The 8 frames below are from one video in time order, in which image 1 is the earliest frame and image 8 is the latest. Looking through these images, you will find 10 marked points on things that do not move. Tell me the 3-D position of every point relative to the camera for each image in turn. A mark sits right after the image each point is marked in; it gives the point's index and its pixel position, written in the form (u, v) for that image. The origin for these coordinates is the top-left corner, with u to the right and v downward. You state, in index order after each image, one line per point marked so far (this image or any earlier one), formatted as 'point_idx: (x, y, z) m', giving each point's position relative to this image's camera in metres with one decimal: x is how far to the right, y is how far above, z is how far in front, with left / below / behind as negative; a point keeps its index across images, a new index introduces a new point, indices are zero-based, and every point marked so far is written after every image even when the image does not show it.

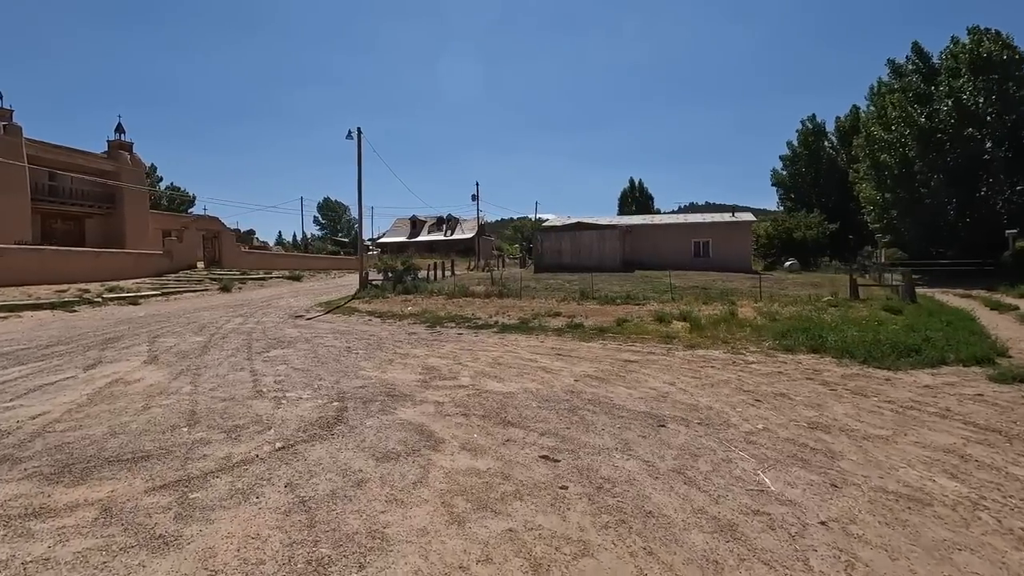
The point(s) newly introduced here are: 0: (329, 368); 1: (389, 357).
0: (-2.9, -1.3, +8.4) m
1: (-2.2, -1.3, +9.6) m
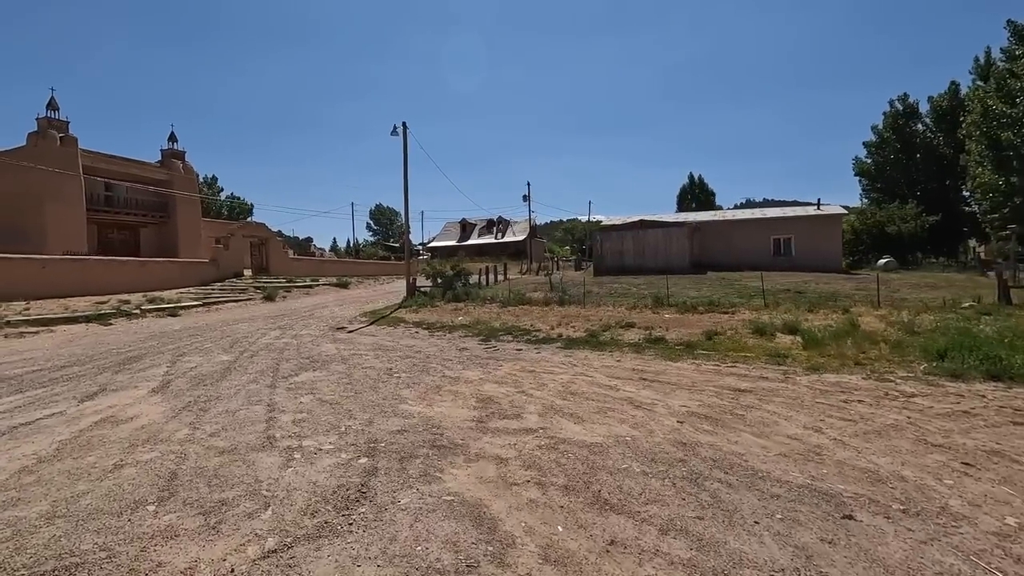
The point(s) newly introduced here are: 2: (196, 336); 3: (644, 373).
0: (-1.9, -1.4, +6.8) m
1: (-1.1, -1.4, +8.0) m
2: (-7.2, -1.1, +12.2) m
3: (+2.1, -1.4, +8.5) m
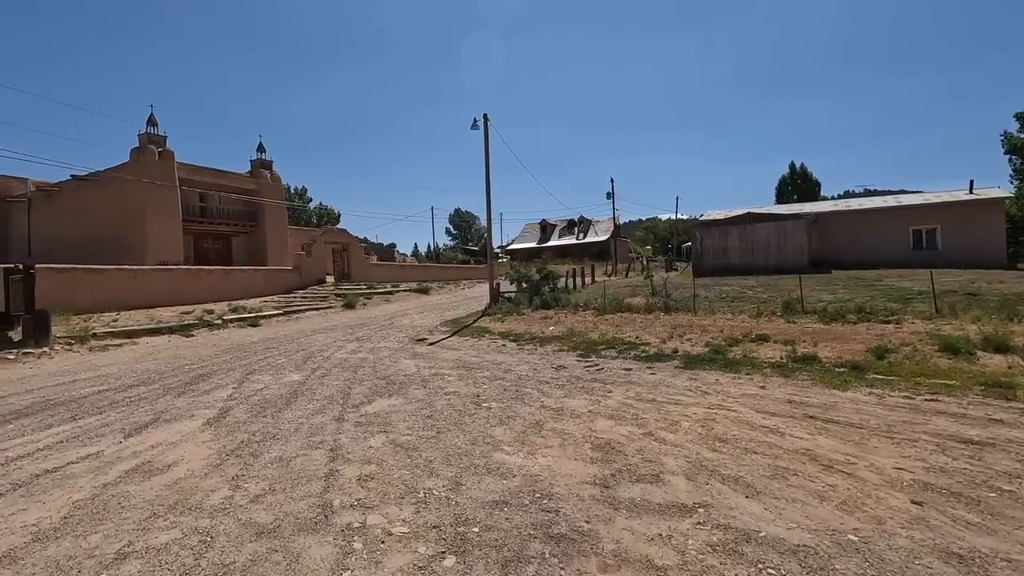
0: (-0.7, -1.6, +5.3) m
1: (+0.3, -1.5, +6.3) m
2: (-5.1, -1.3, +11.4) m
3: (+3.5, -1.4, +6.4) m
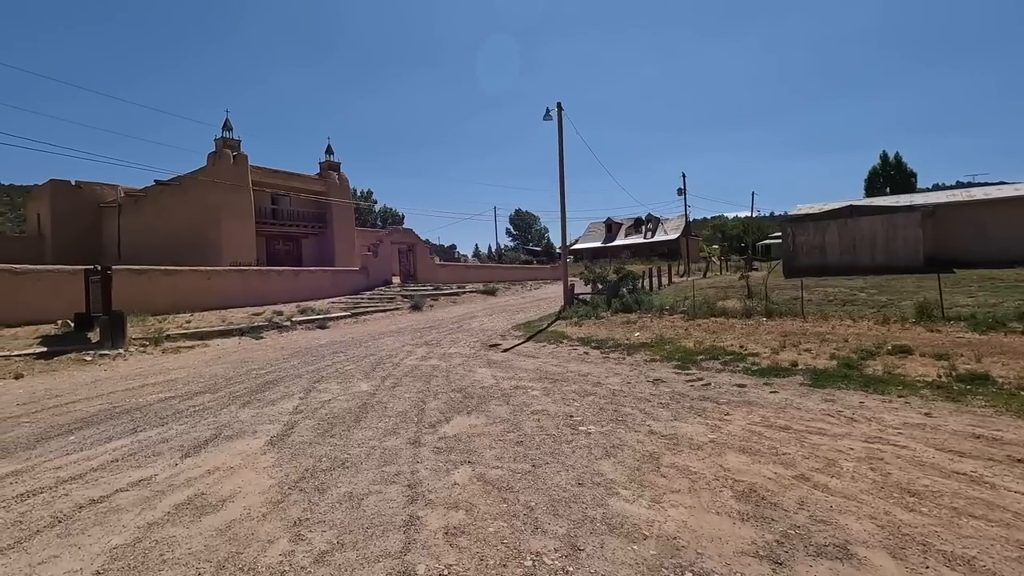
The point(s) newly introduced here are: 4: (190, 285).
0: (+0.3, -1.6, +4.2) m
1: (+1.3, -1.6, +5.2) m
2: (-3.5, -1.3, +10.8) m
3: (+4.6, -1.5, +4.9) m
4: (-9.1, +0.1, +15.2) m
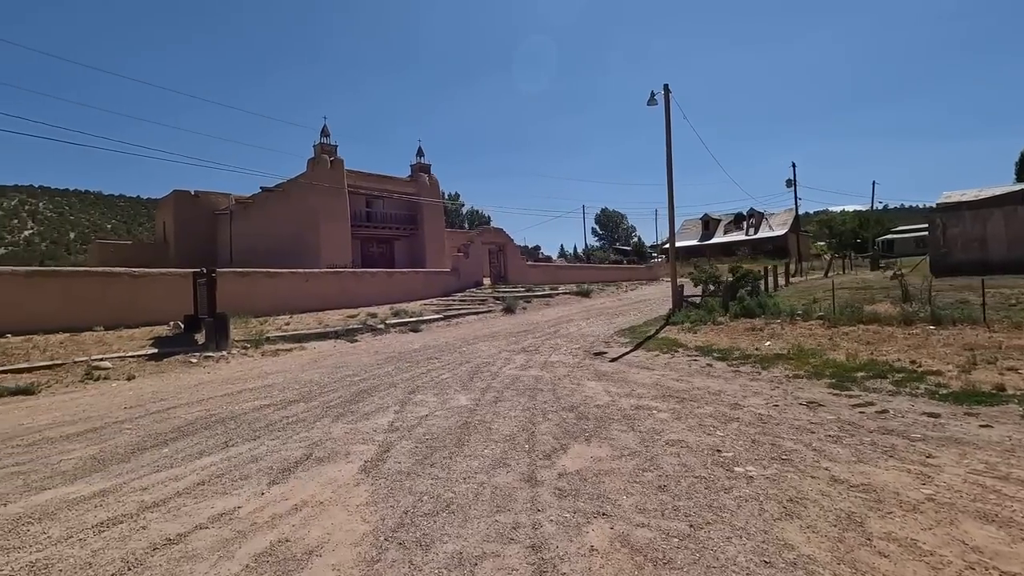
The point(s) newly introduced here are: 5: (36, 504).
0: (+1.2, -1.6, +3.1) m
1: (+2.4, -1.6, +3.9) m
2: (-1.5, -1.4, +10.2) m
3: (+5.6, -1.5, +3.1) m
4: (-6.4, 0.0, +15.4) m
5: (-4.0, -1.8, +4.5) m
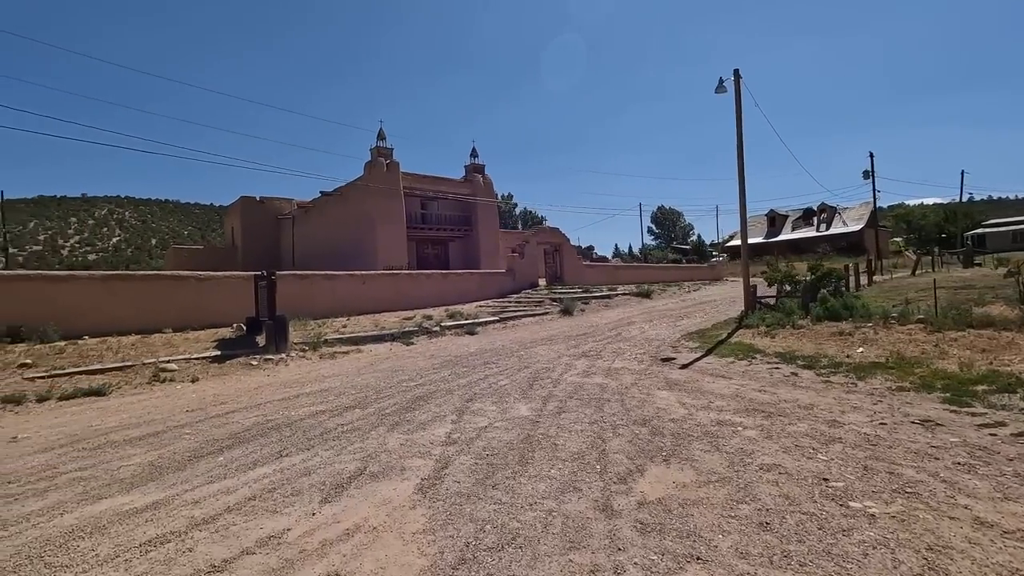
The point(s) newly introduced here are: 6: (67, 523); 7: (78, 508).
0: (+1.6, -1.6, +2.5) m
1: (+2.9, -1.6, +3.1) m
2: (-0.4, -1.4, +9.8) m
3: (+5.9, -1.5, +2.0) m
4: (-4.8, -0.1, +15.4) m
5: (-3.5, -1.9, +4.4) m
6: (-3.6, -1.9, +4.3) m
7: (-3.7, -1.9, +4.6) m
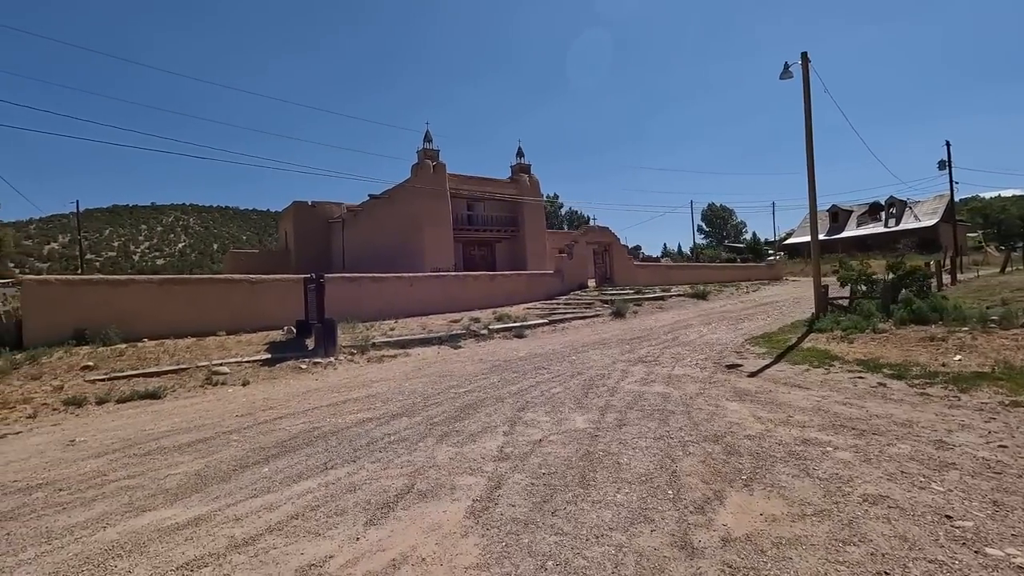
0: (+1.9, -1.6, +1.9) m
1: (+3.2, -1.6, +2.4) m
2: (+0.5, -1.4, +9.3) m
3: (+6.2, -1.5, +1.1) m
4: (-3.4, -0.1, +15.3) m
5: (-3.0, -1.9, +4.2) m
6: (-3.1, -1.9, +4.1) m
7: (-3.2, -1.9, +4.4) m
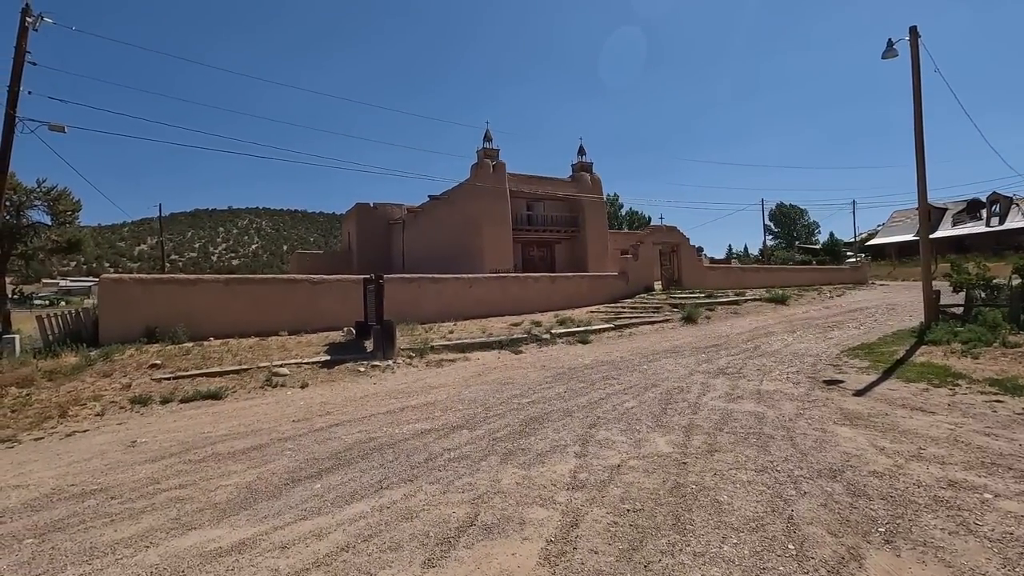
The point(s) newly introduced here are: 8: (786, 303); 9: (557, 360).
0: (+2.2, -1.7, +1.0) m
1: (+3.5, -1.7, +1.4) m
2: (+1.6, -1.5, +8.6) m
3: (+6.3, -1.5, -0.2) m
4: (-1.6, -0.2, +15.0) m
5: (-2.4, -1.9, +3.9) m
6: (-2.6, -1.9, +3.8) m
7: (-2.6, -1.9, +4.1) m
8: (+9.0, -0.5, +17.6) m
9: (+0.9, -1.4, +10.7) m
